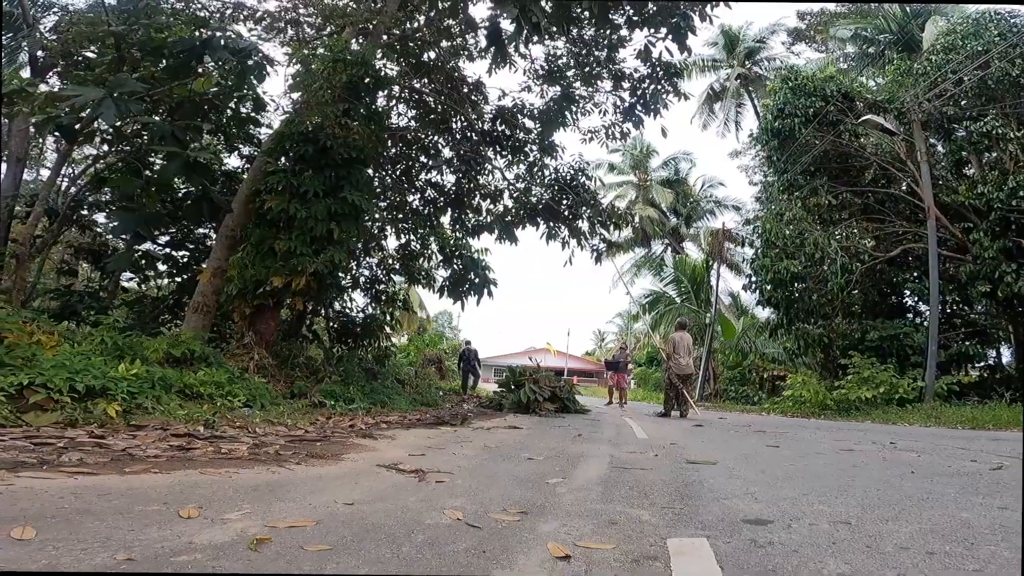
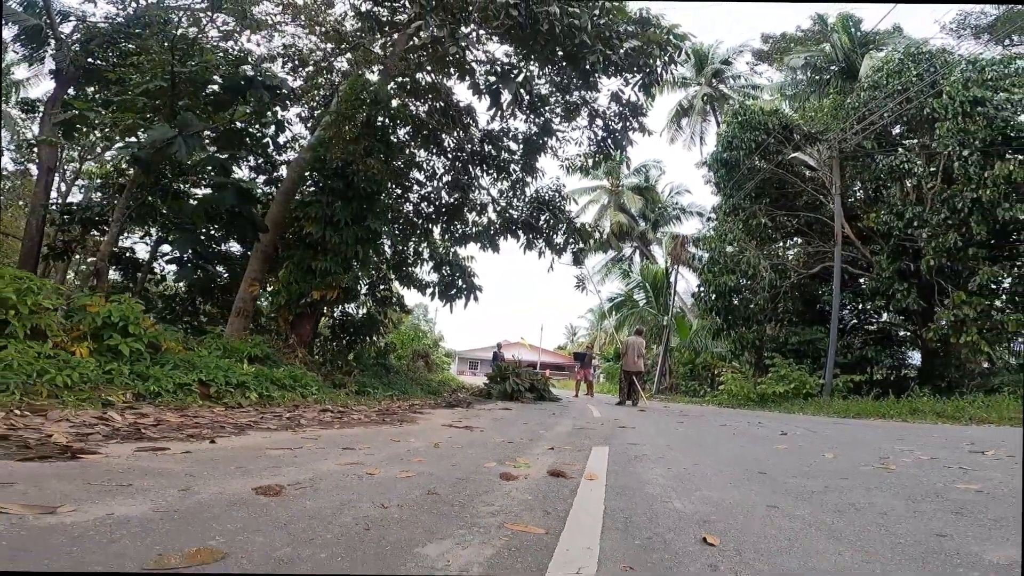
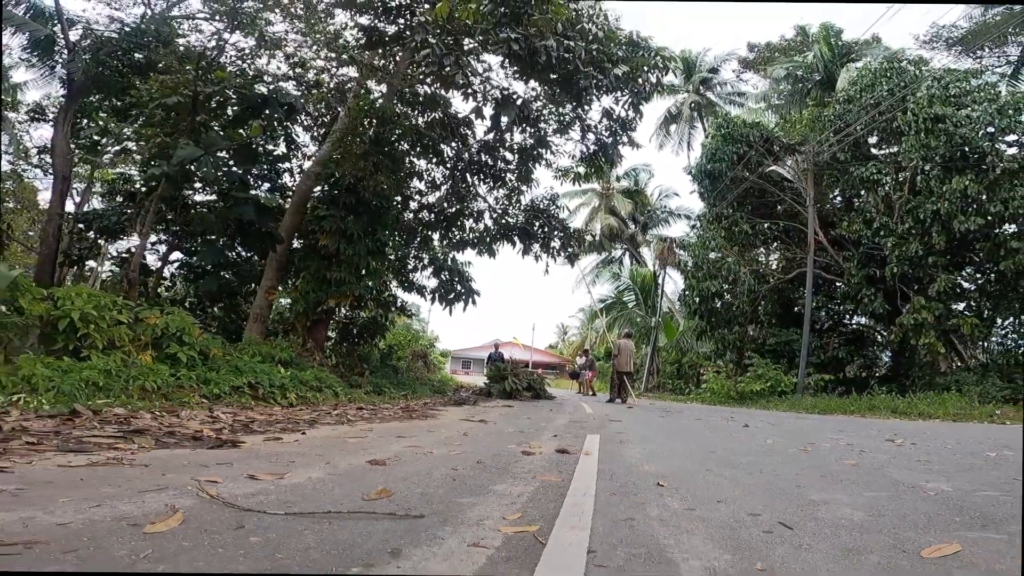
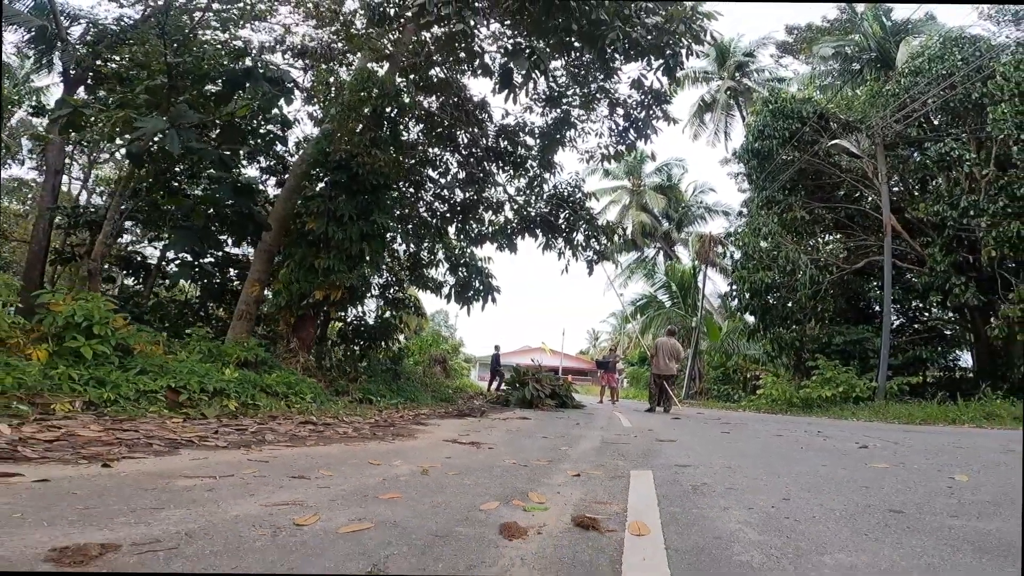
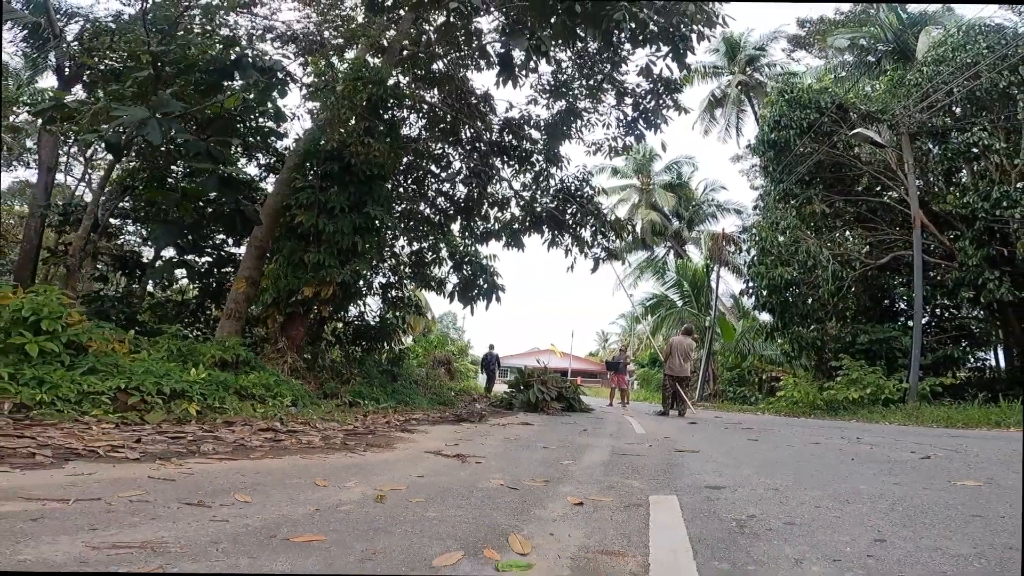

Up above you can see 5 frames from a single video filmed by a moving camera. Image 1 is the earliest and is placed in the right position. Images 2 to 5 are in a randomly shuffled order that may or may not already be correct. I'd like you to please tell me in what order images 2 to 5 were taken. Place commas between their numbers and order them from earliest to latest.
5, 4, 2, 3
